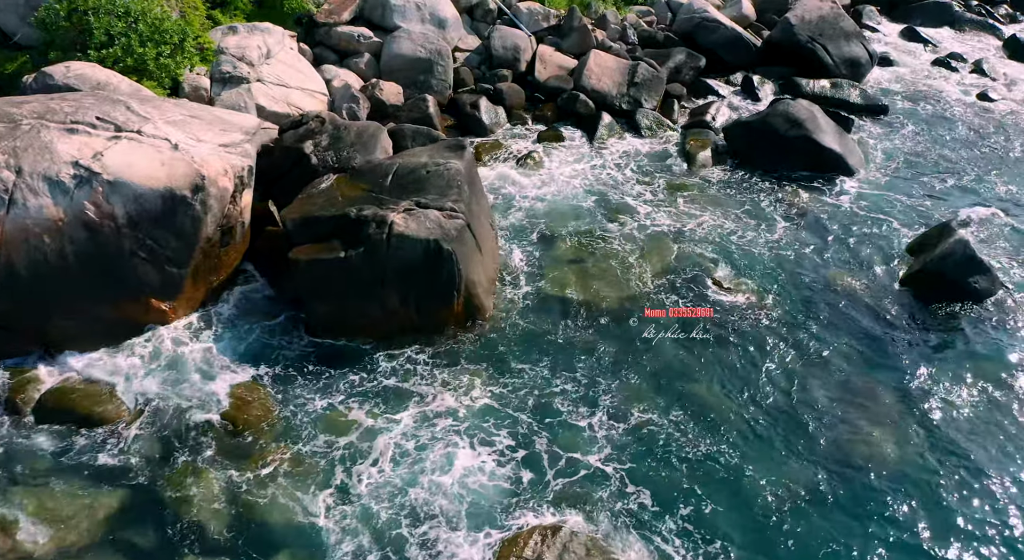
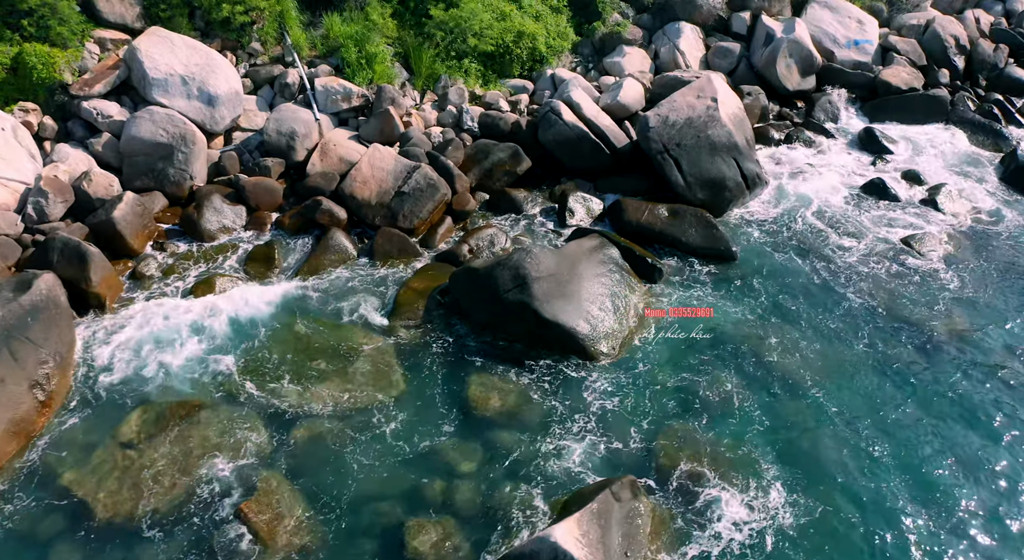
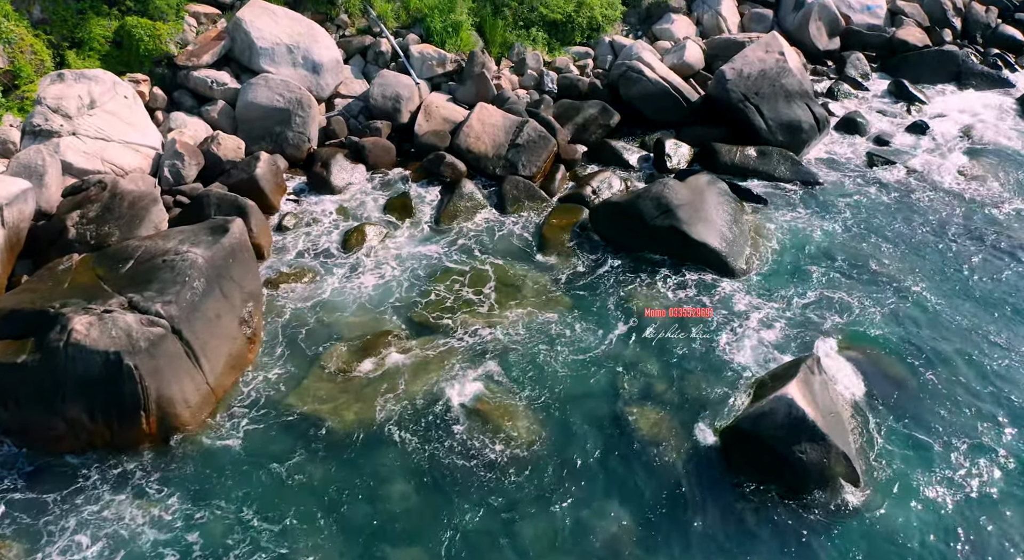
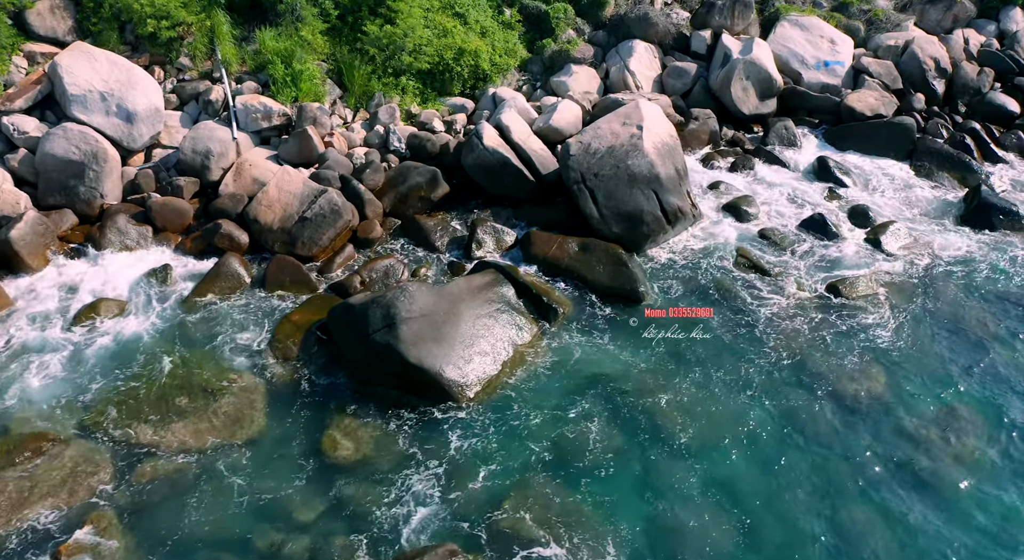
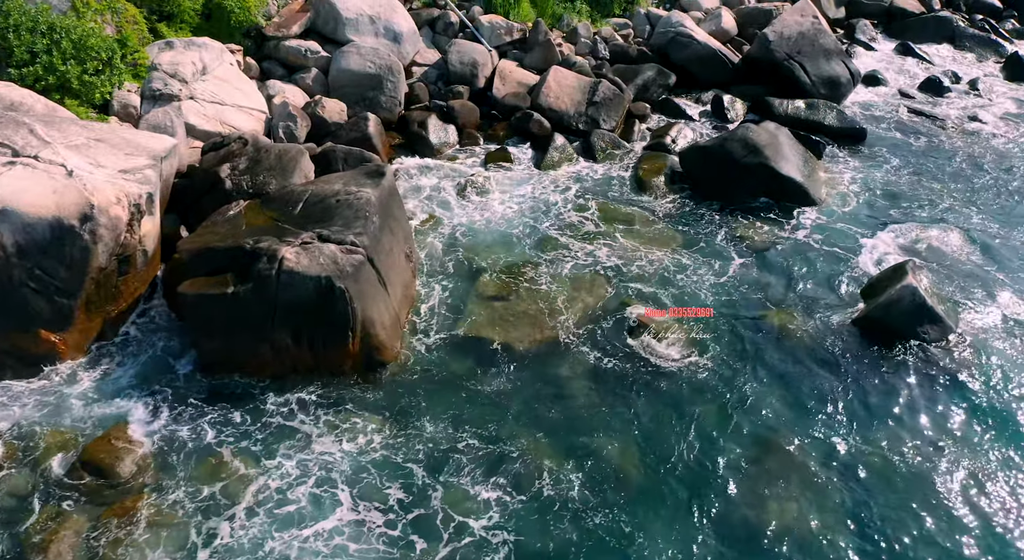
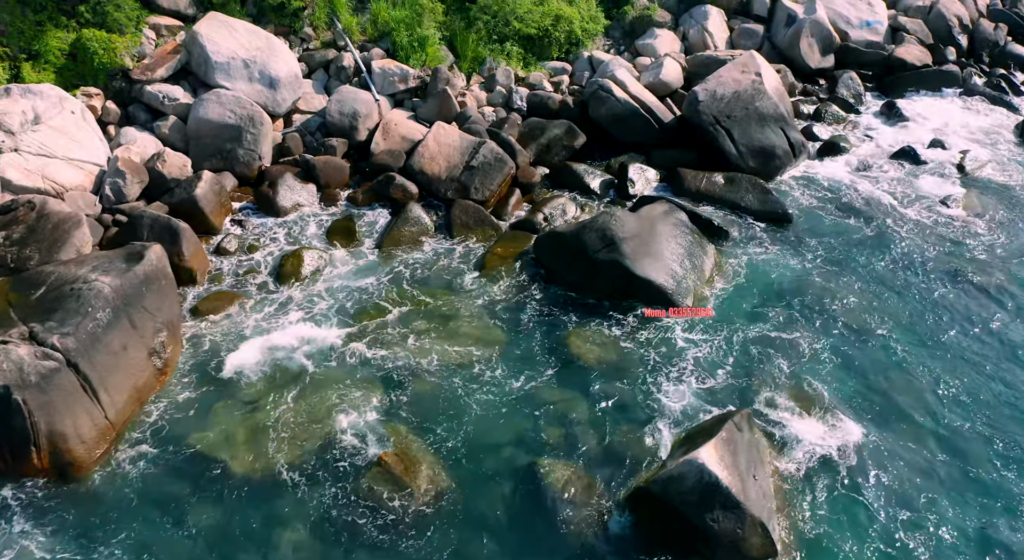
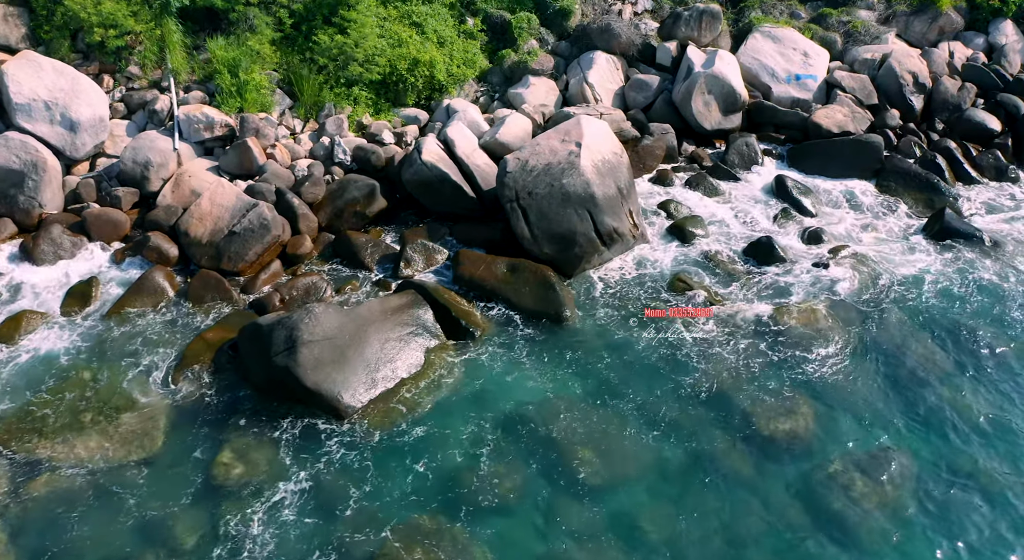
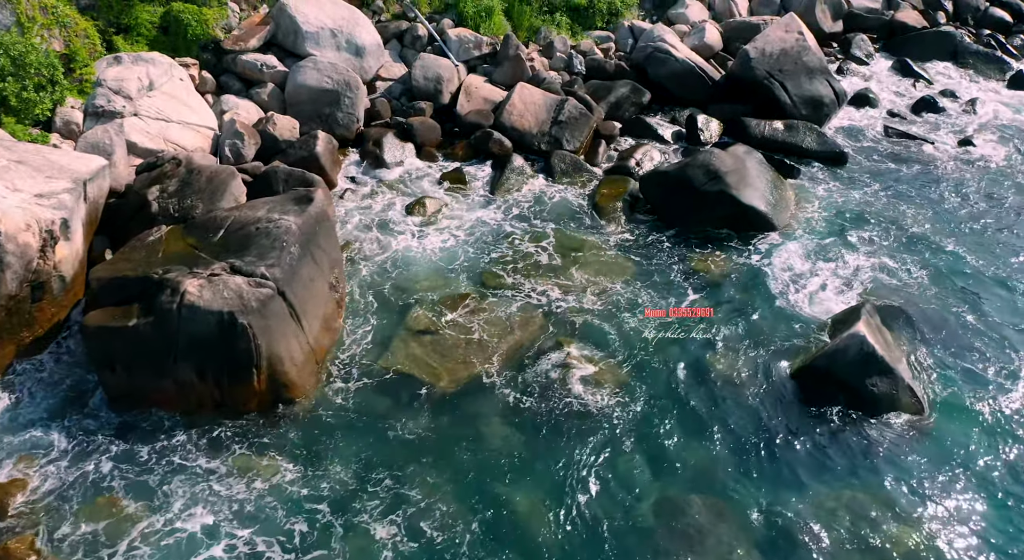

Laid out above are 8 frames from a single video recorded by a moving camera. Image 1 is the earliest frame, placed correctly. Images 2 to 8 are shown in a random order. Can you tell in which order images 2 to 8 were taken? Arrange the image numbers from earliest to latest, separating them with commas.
5, 8, 3, 6, 2, 4, 7
